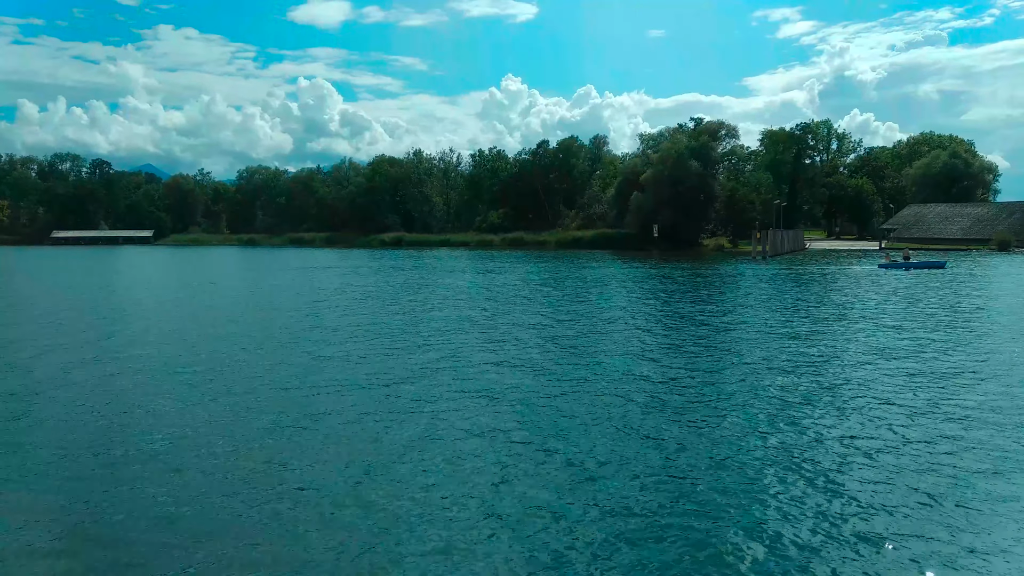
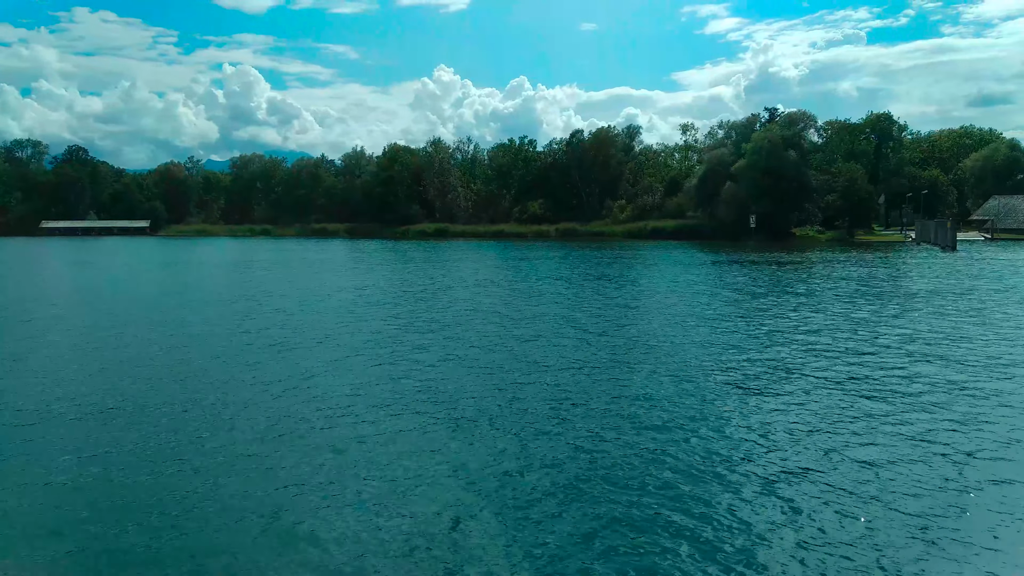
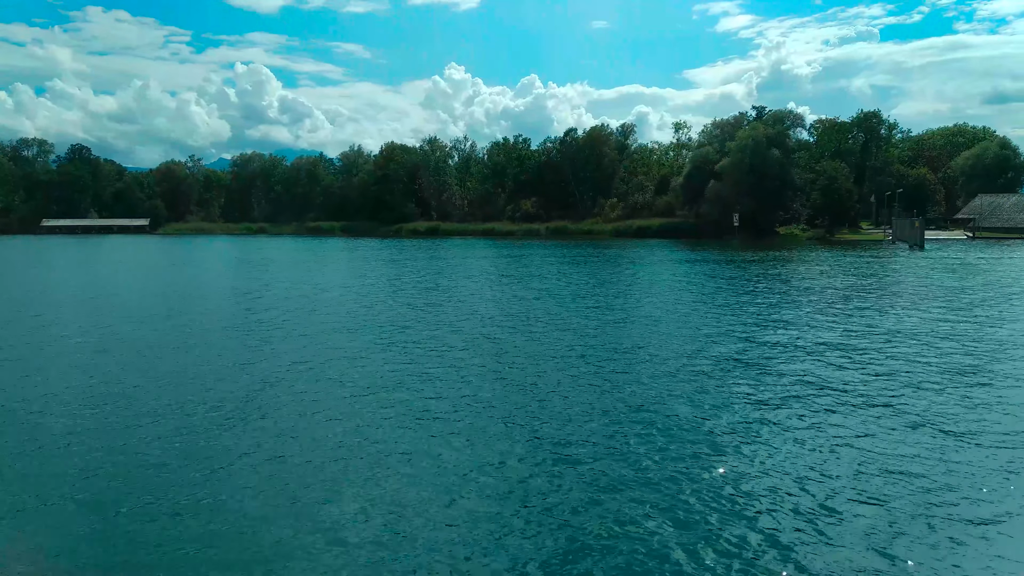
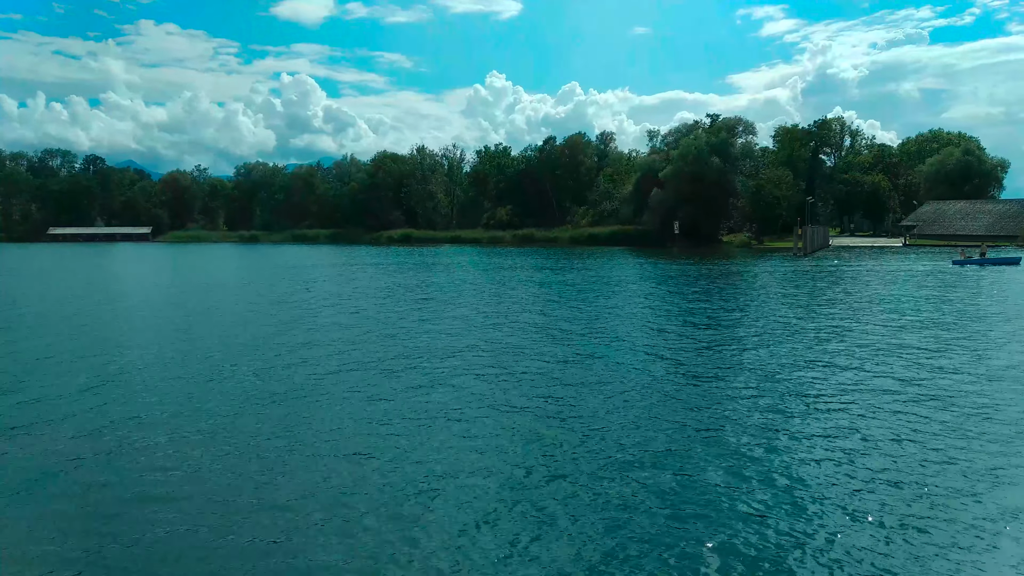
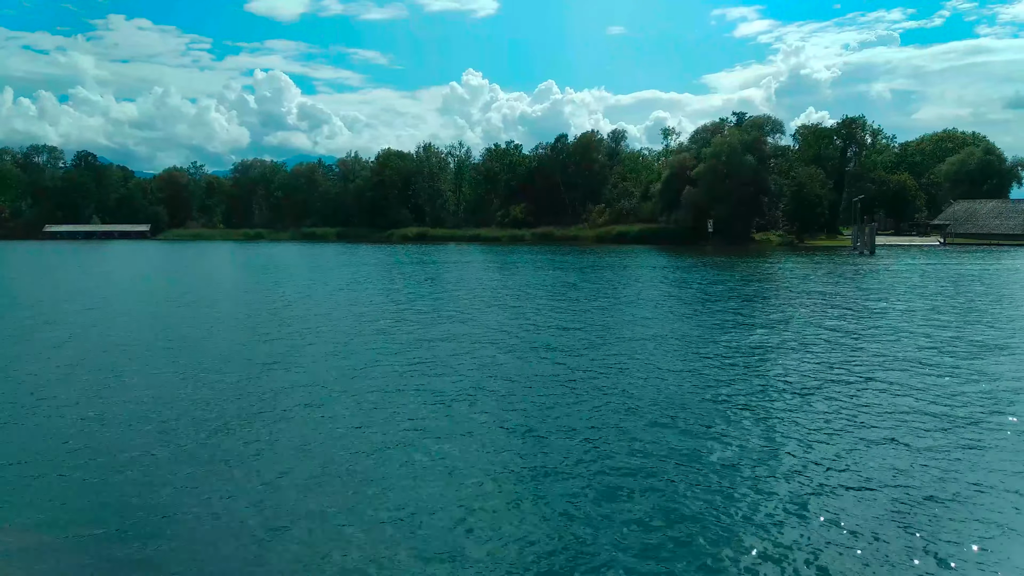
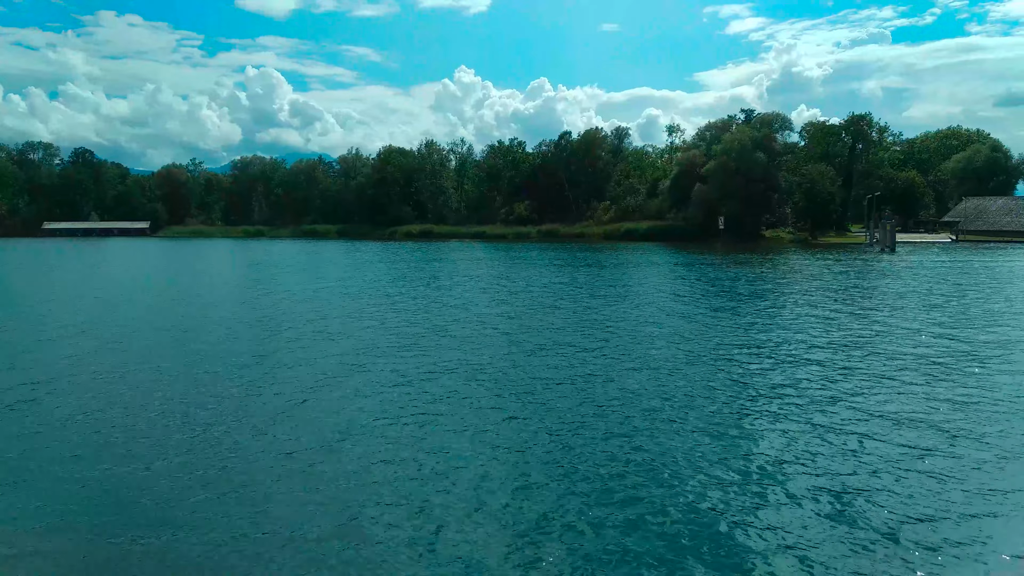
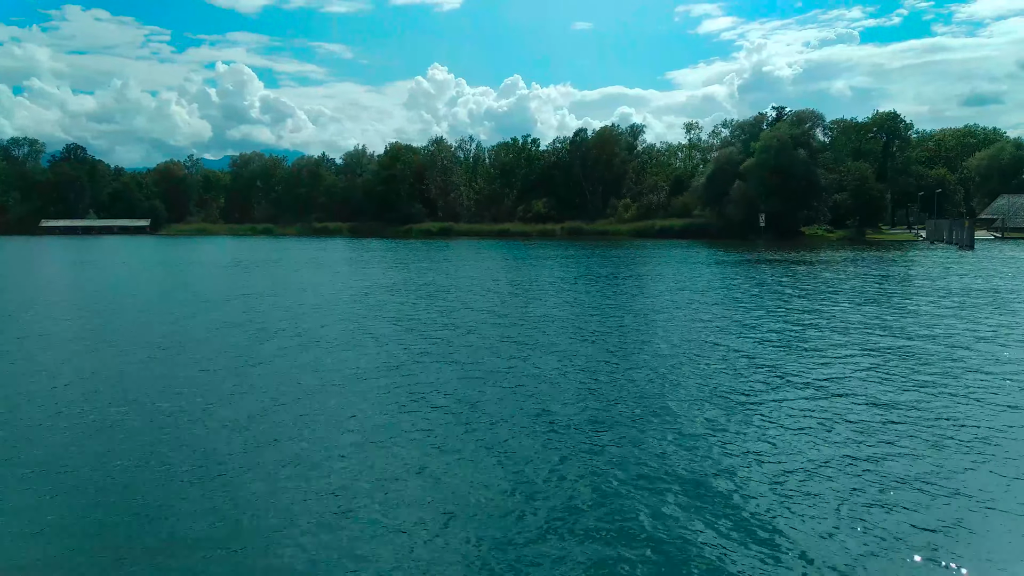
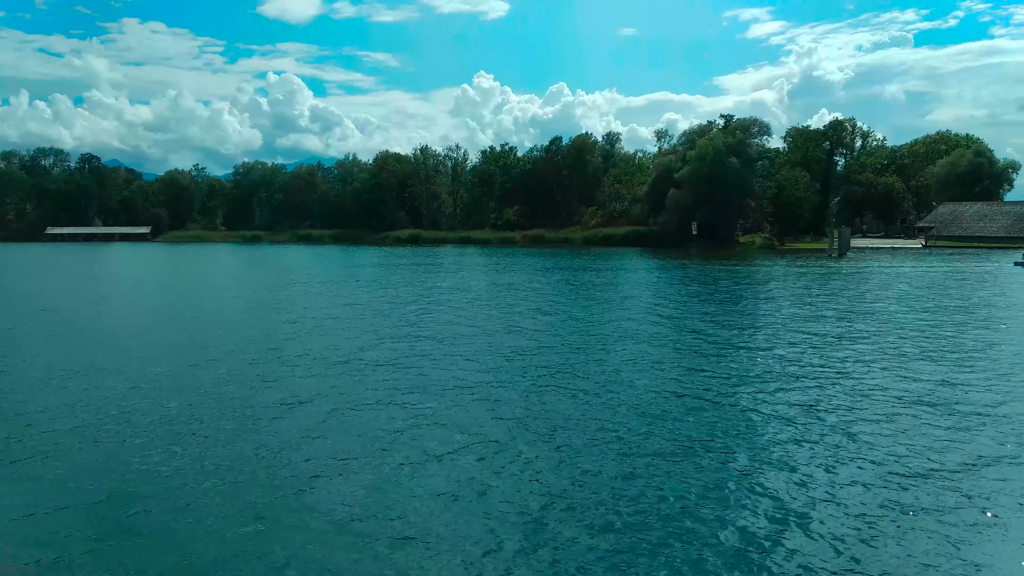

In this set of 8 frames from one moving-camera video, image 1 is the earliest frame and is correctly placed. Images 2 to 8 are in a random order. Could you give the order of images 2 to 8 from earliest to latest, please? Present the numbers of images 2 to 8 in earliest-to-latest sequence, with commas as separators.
4, 8, 5, 6, 3, 2, 7
